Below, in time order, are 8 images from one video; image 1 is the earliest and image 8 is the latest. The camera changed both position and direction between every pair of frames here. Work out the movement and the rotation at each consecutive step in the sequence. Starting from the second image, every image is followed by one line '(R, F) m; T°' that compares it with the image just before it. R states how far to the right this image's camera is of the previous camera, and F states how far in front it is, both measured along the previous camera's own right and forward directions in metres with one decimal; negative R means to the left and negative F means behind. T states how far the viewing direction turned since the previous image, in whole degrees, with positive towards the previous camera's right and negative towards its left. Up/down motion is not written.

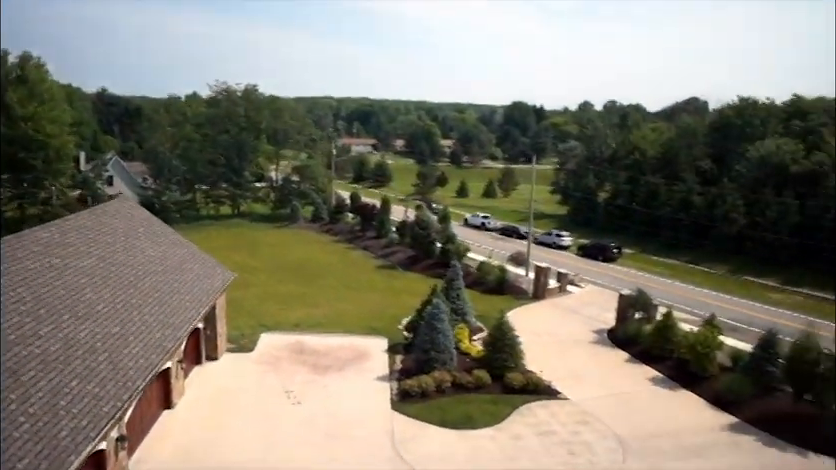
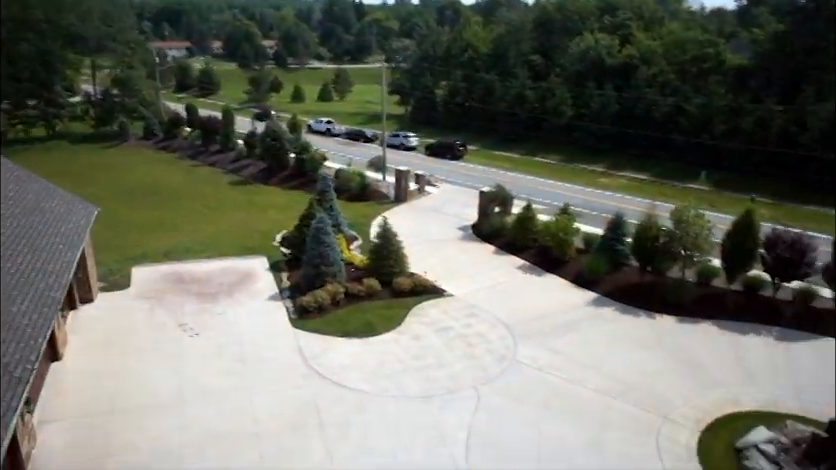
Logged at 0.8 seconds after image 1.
(-1.7, +0.1) m; +15°
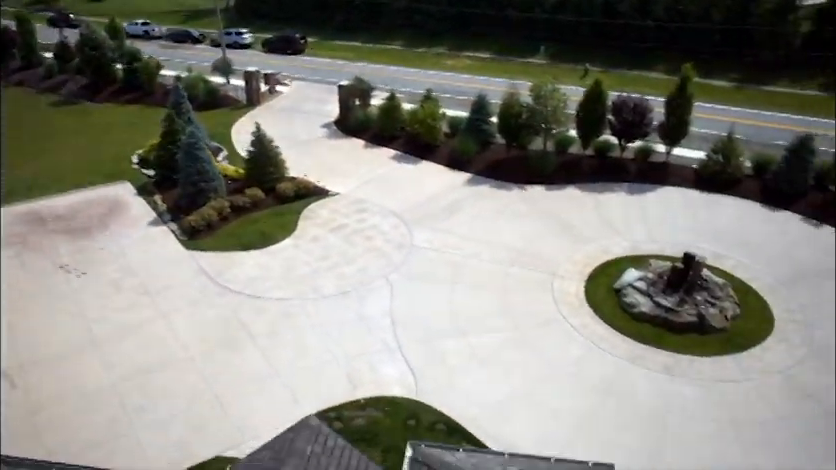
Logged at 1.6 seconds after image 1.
(-1.7, -0.2) m; +14°
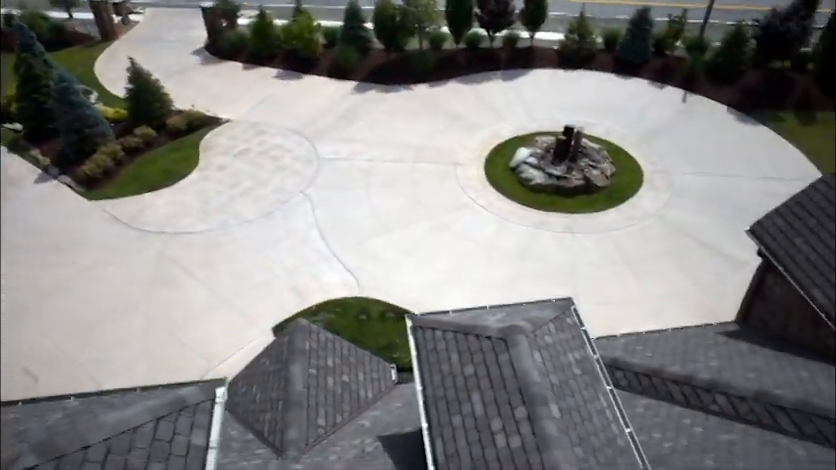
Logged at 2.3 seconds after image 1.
(-1.4, -0.9) m; +11°
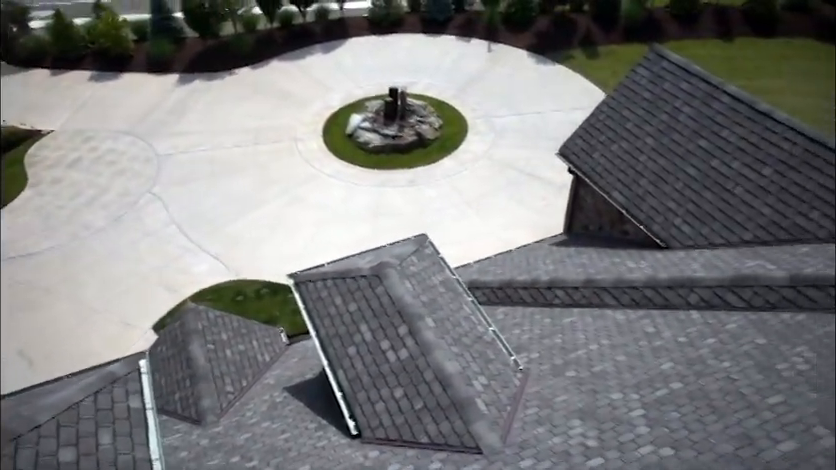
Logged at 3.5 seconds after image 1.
(-0.4, -1.0) m; +13°
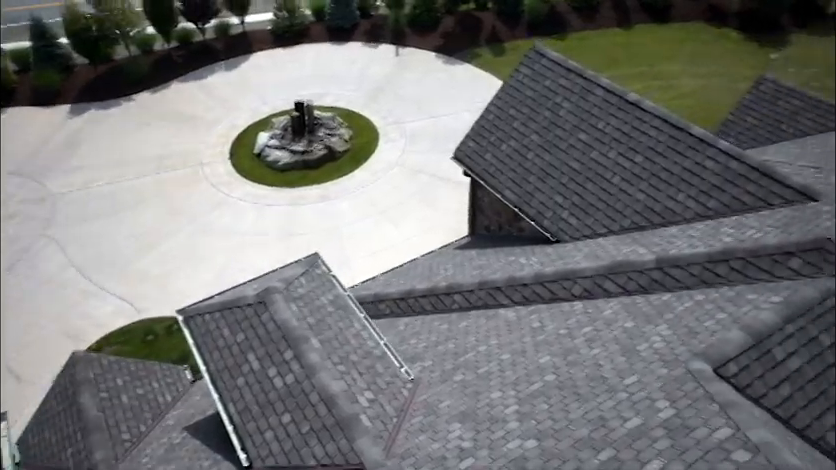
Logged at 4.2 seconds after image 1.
(+0.9, -0.1) m; +5°
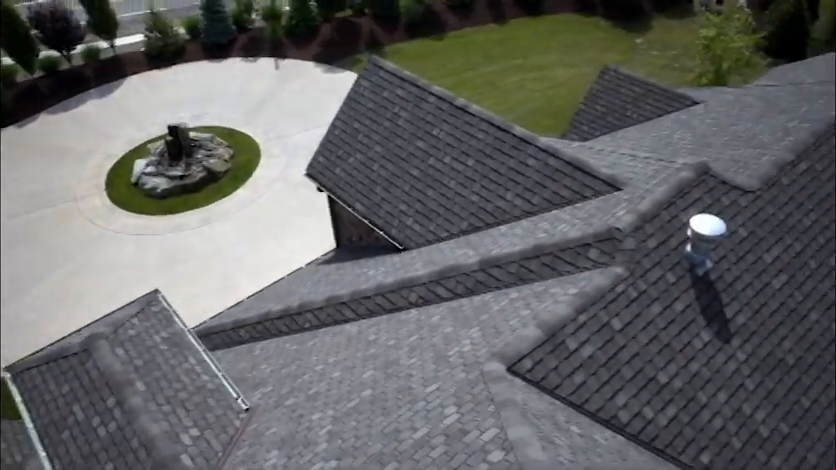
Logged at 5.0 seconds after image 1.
(+1.4, -0.2) m; +6°
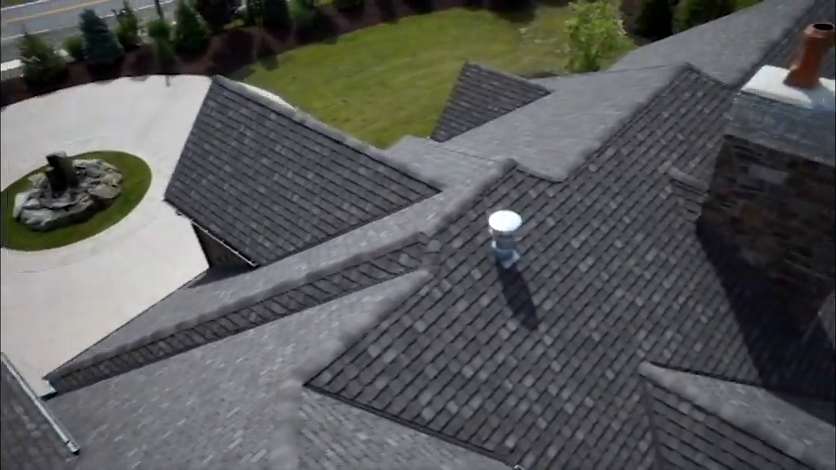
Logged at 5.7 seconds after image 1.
(+1.7, -0.3) m; +4°
